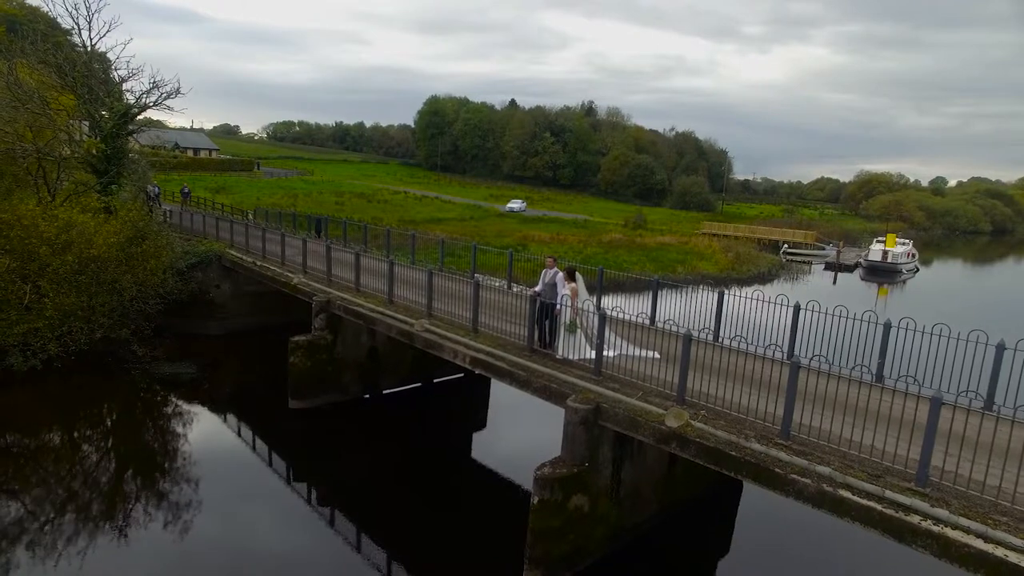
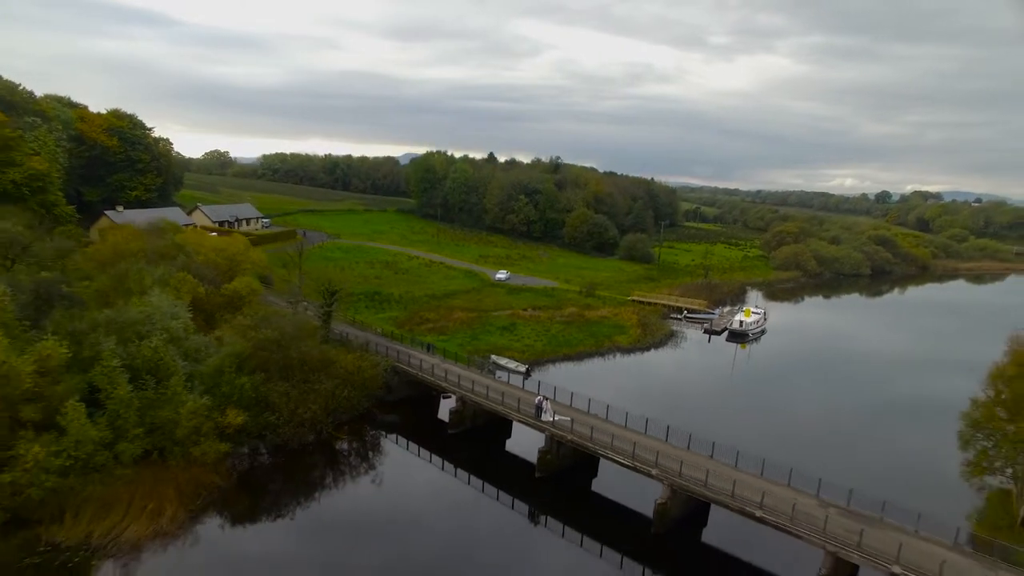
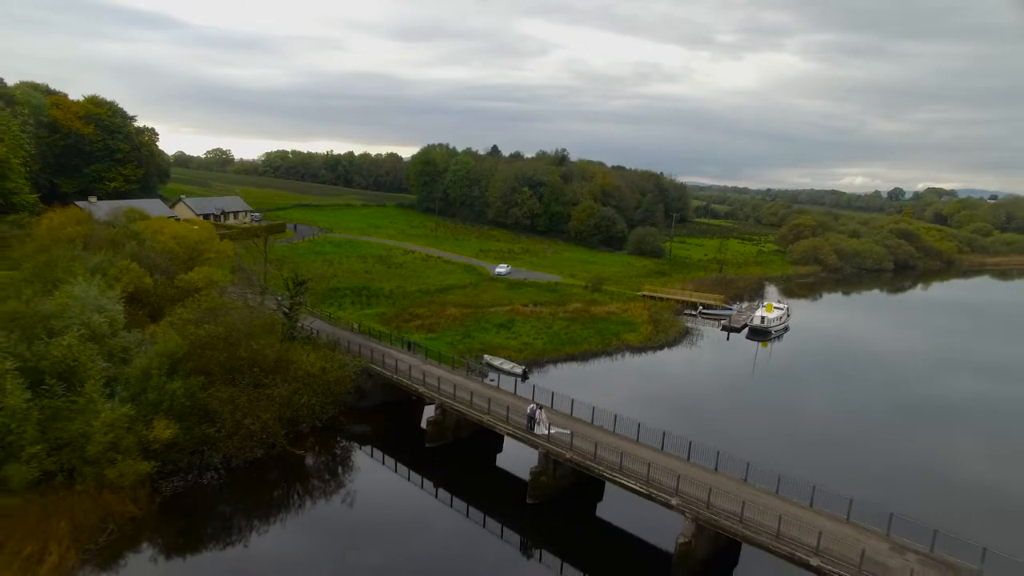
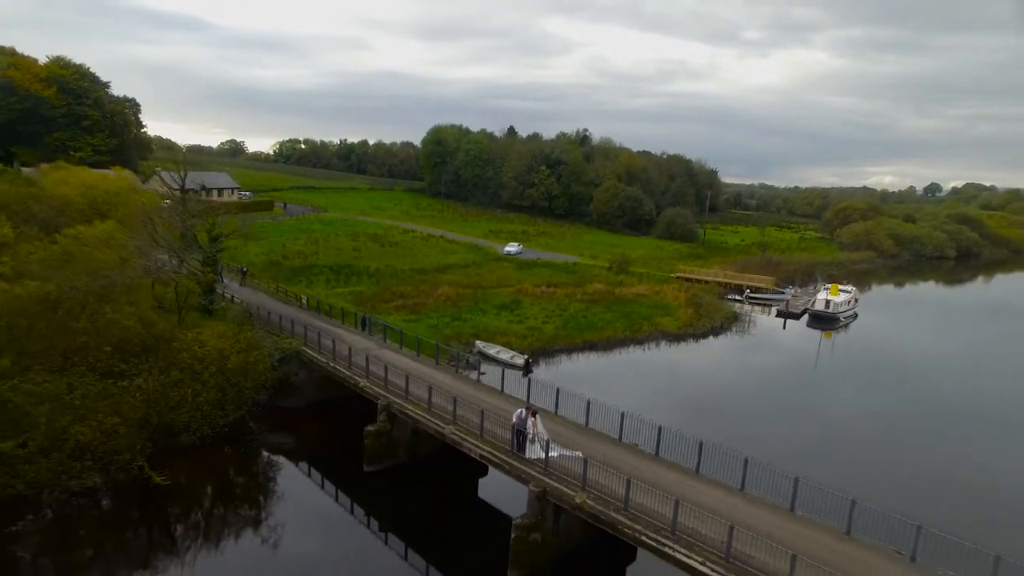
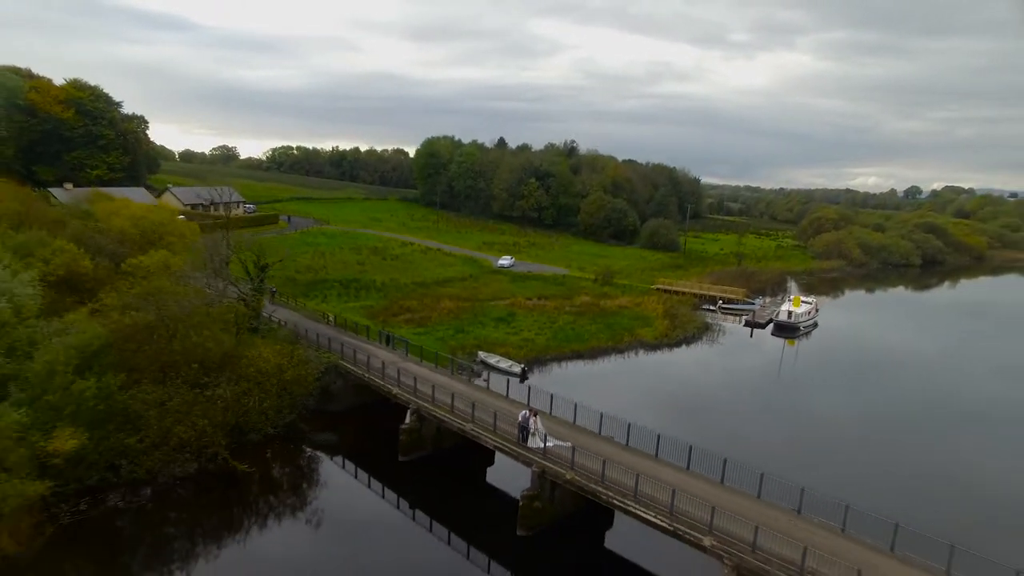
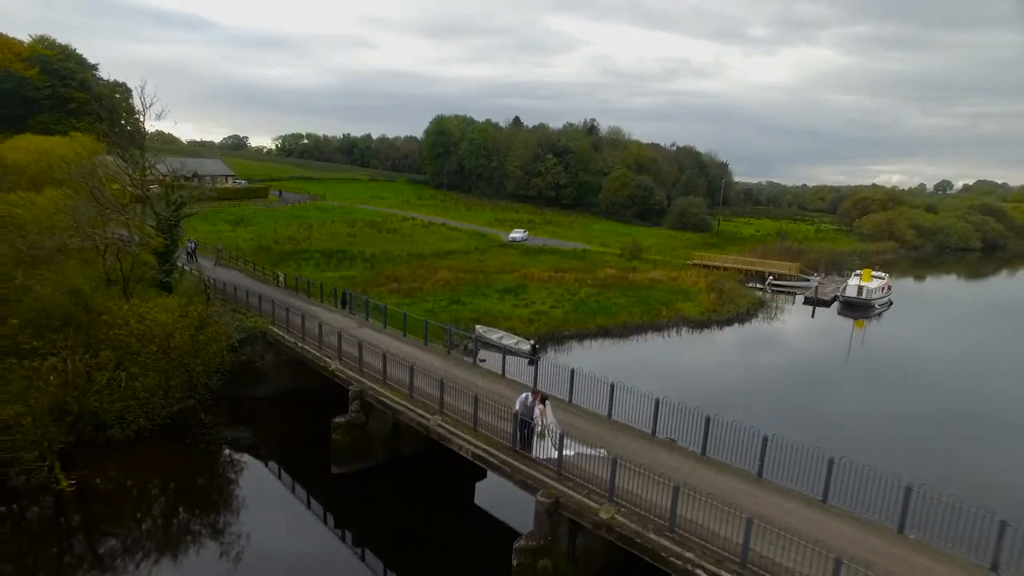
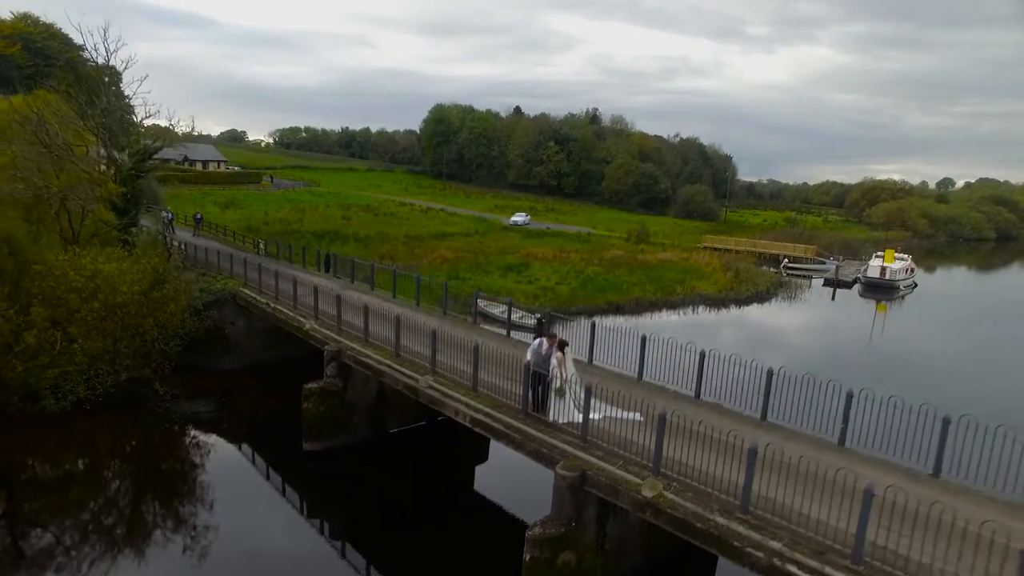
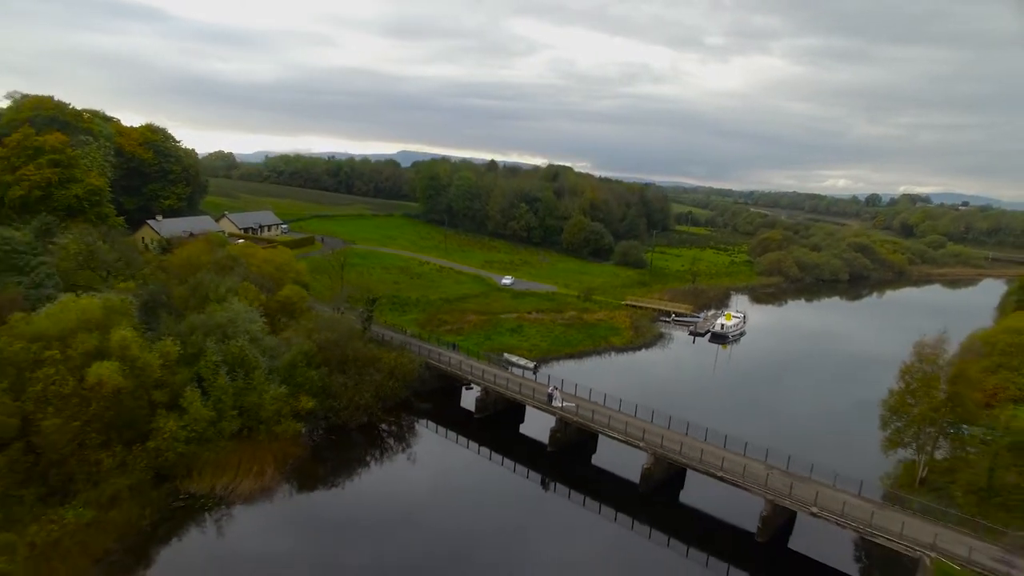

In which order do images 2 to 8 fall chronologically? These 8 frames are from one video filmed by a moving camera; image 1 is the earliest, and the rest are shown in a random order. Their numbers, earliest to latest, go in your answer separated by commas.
7, 6, 4, 5, 3, 2, 8
